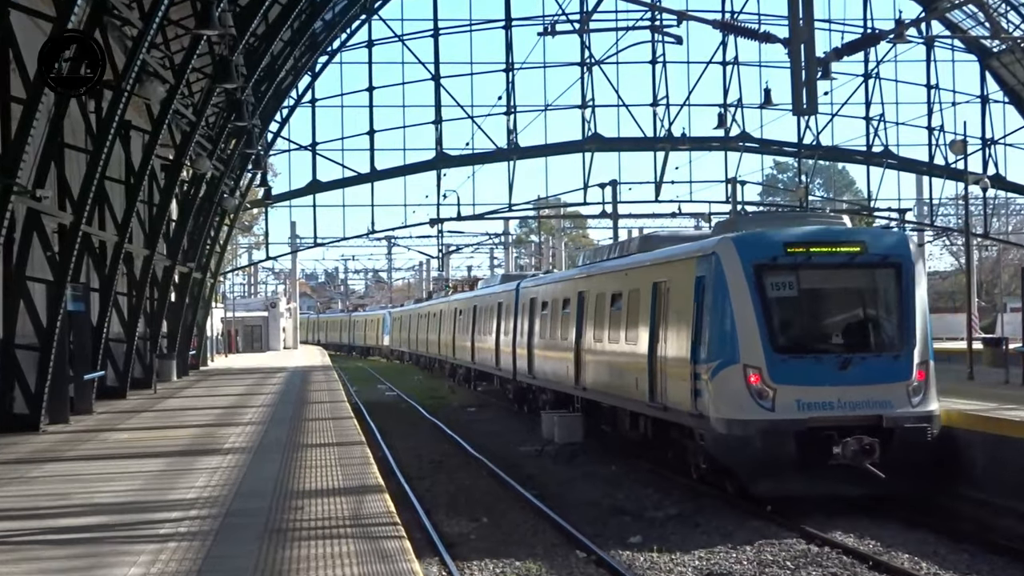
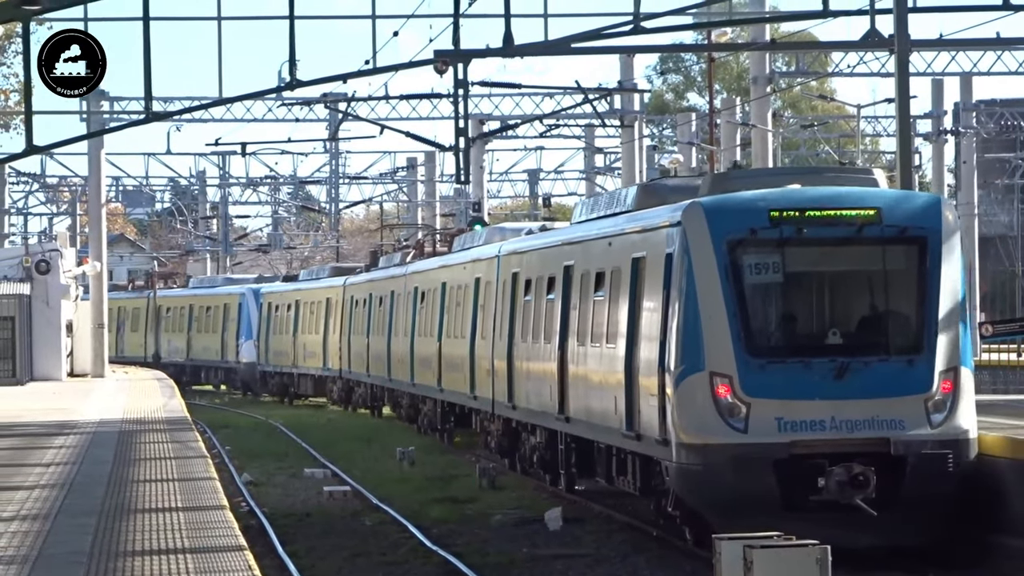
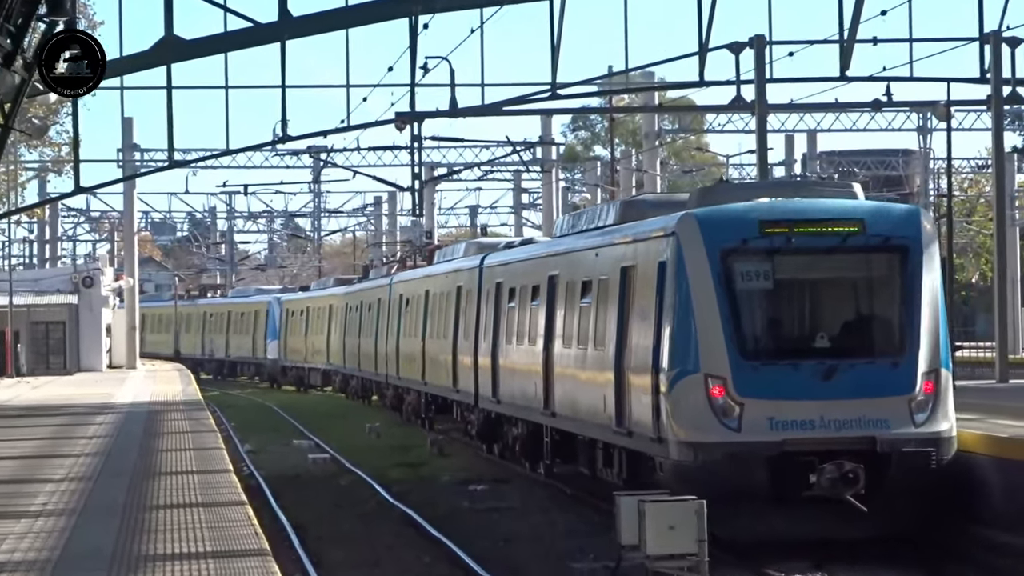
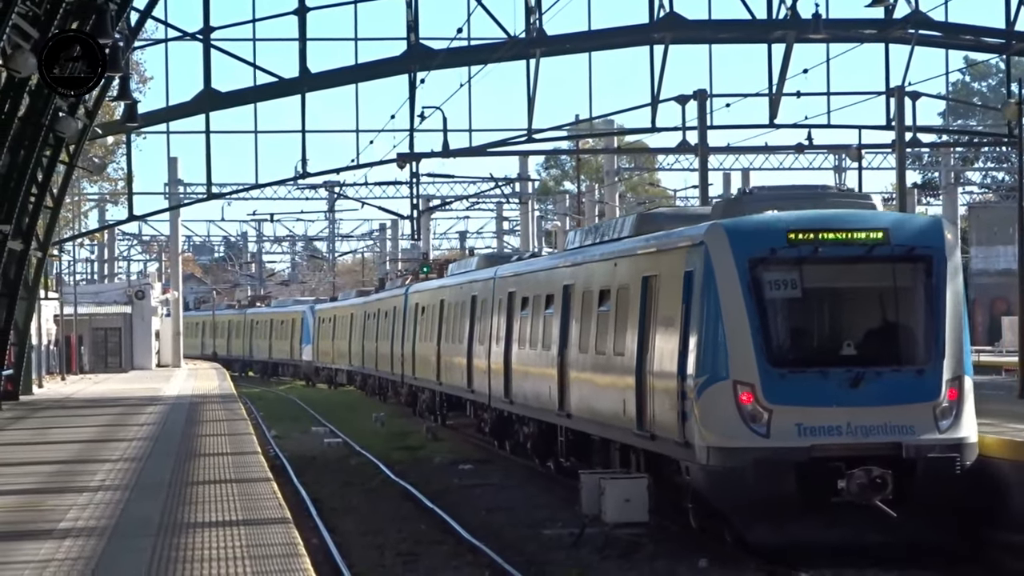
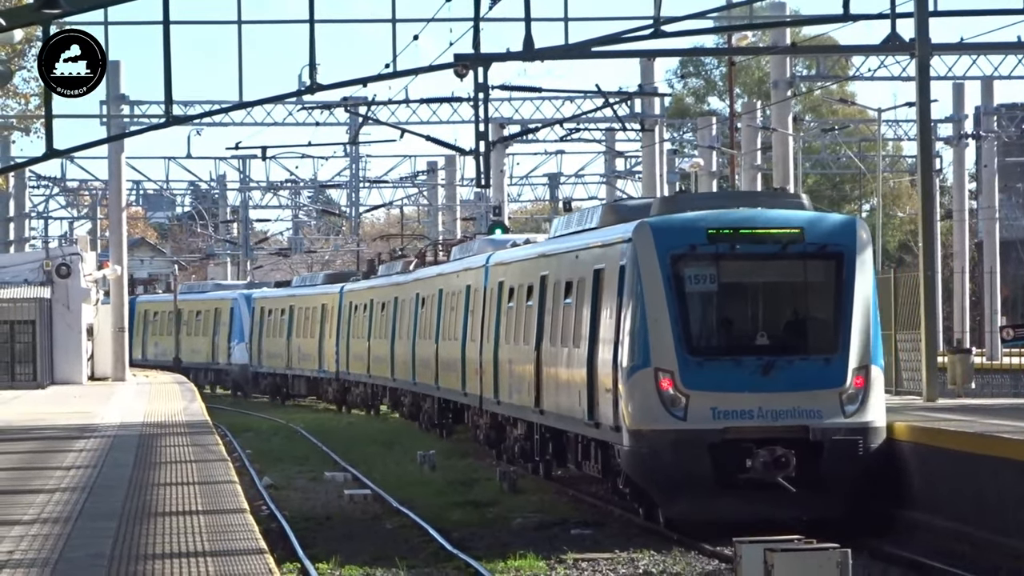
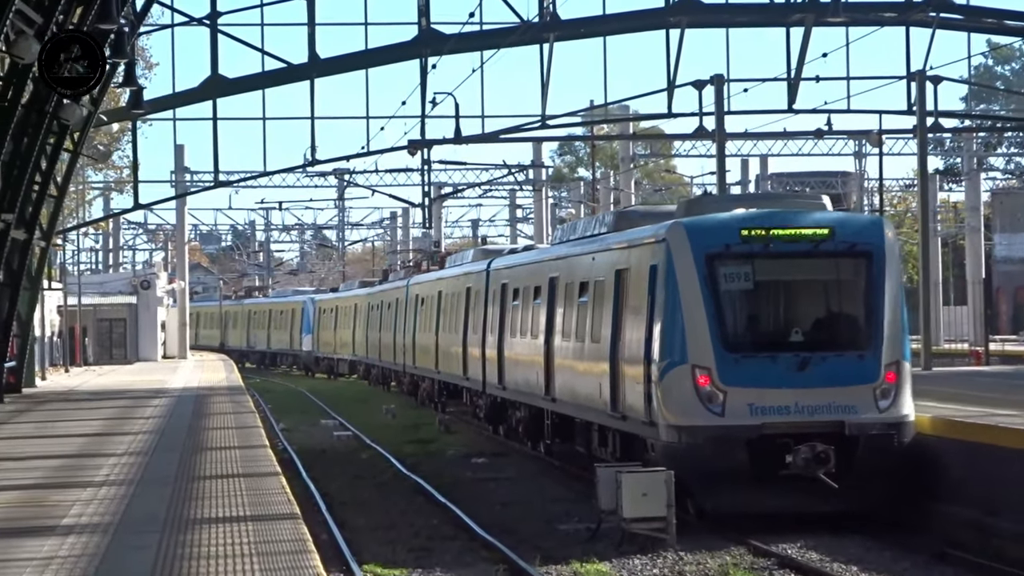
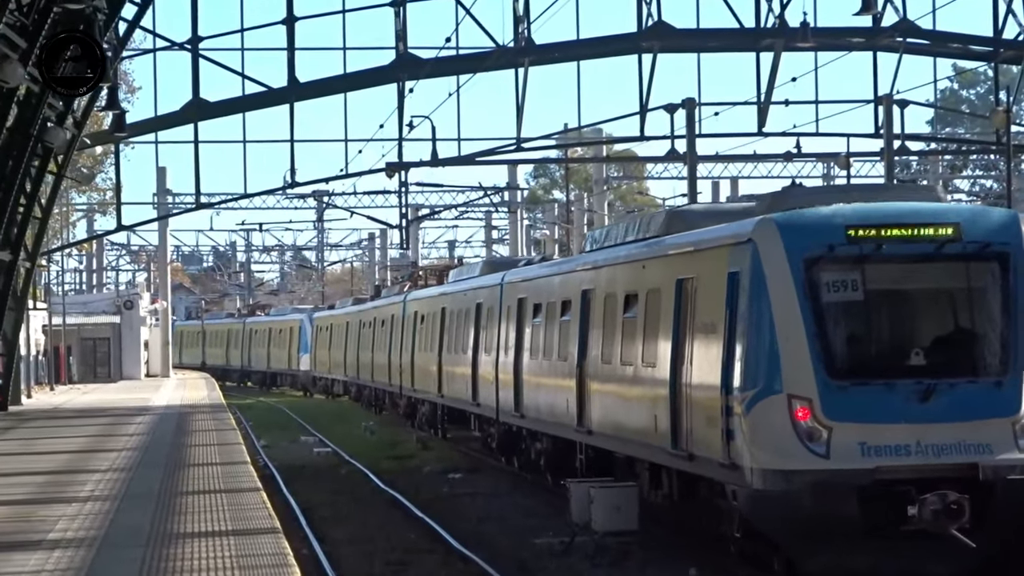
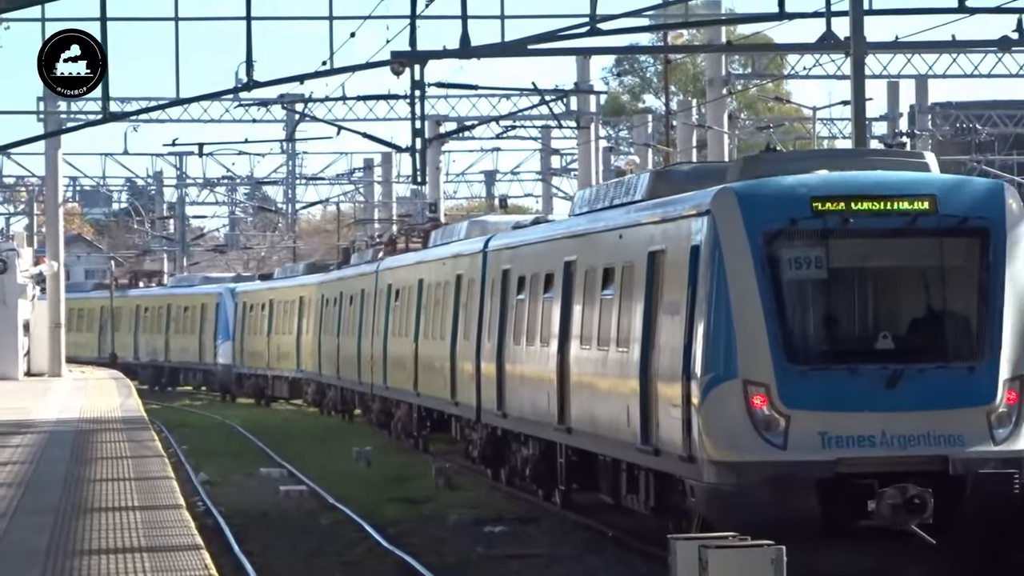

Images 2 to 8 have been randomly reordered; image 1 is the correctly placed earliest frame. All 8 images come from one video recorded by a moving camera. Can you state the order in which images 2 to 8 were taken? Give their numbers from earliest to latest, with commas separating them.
7, 4, 6, 3, 8, 2, 5
